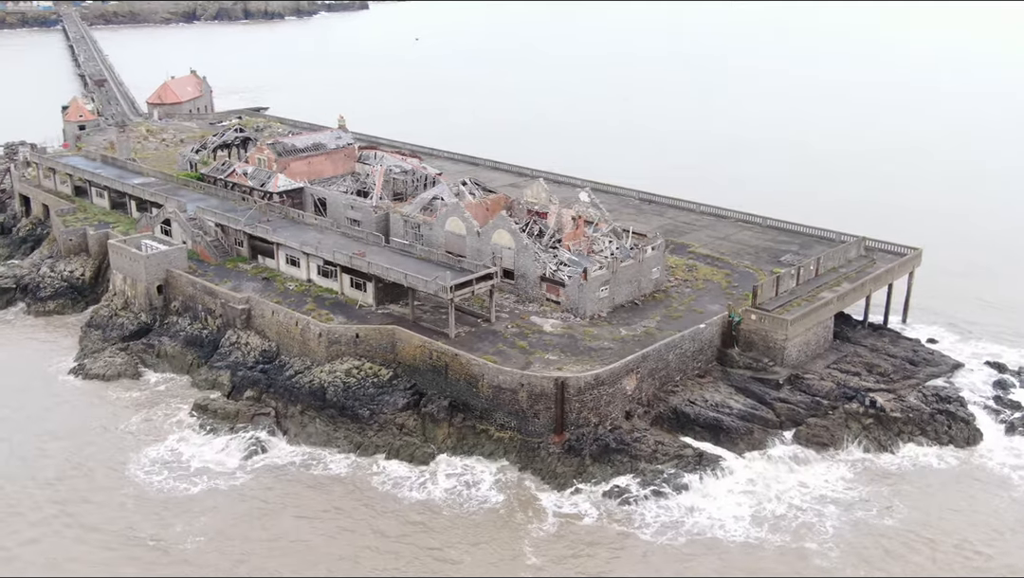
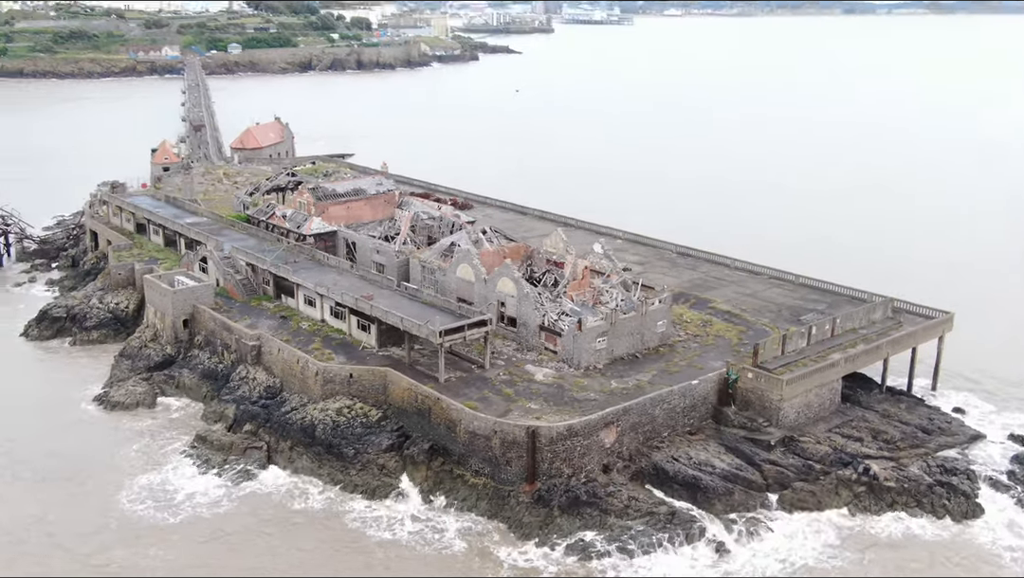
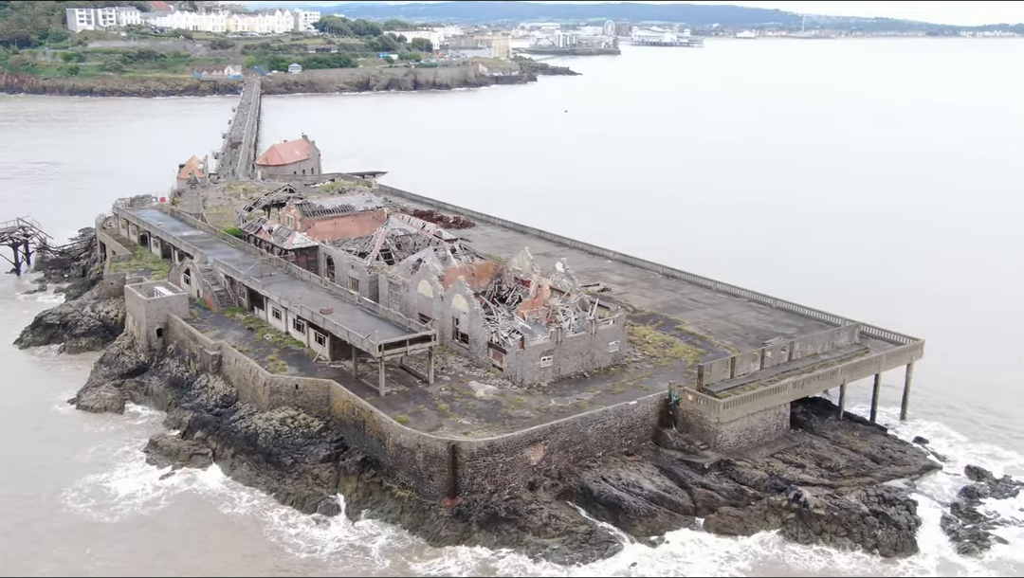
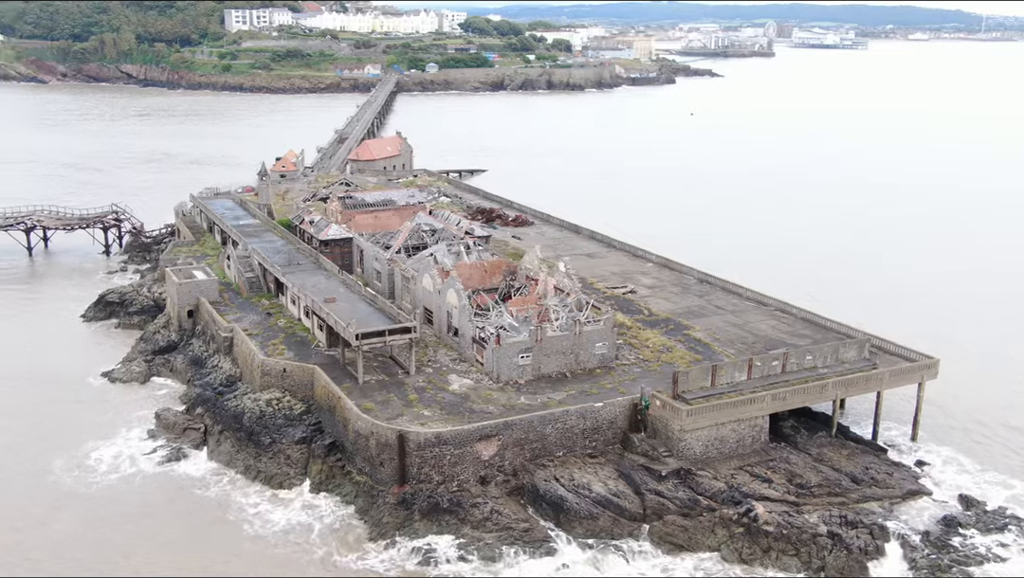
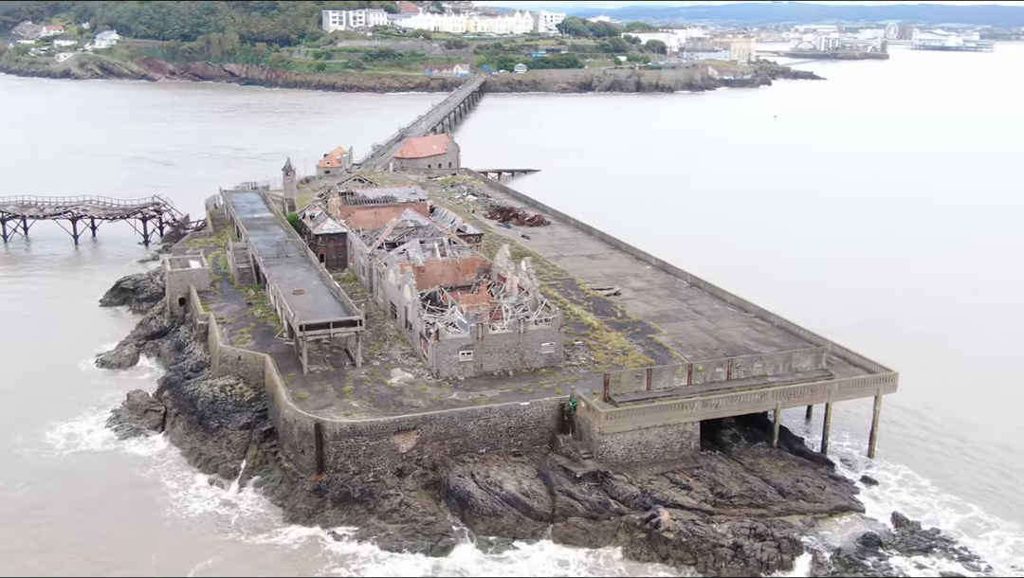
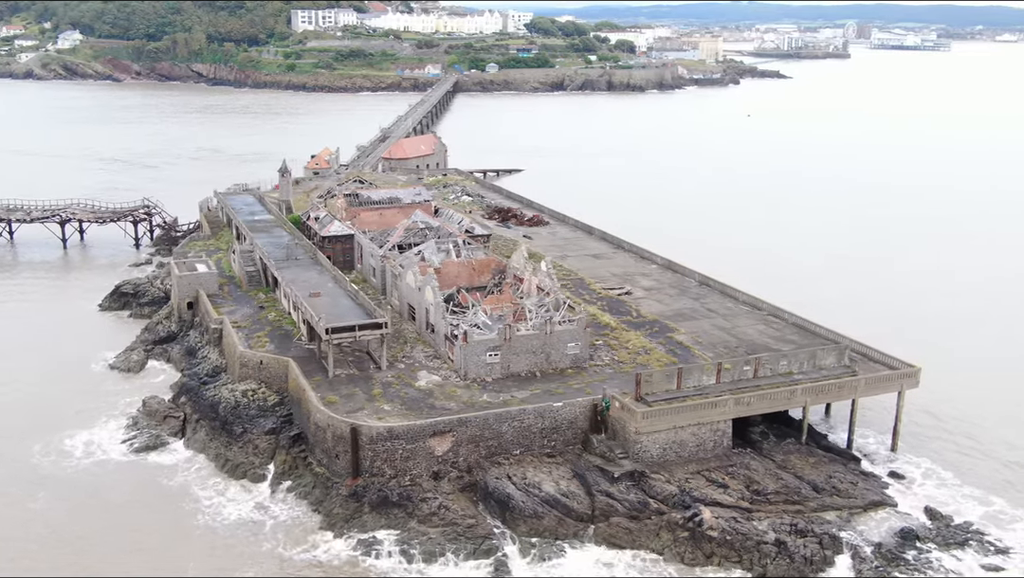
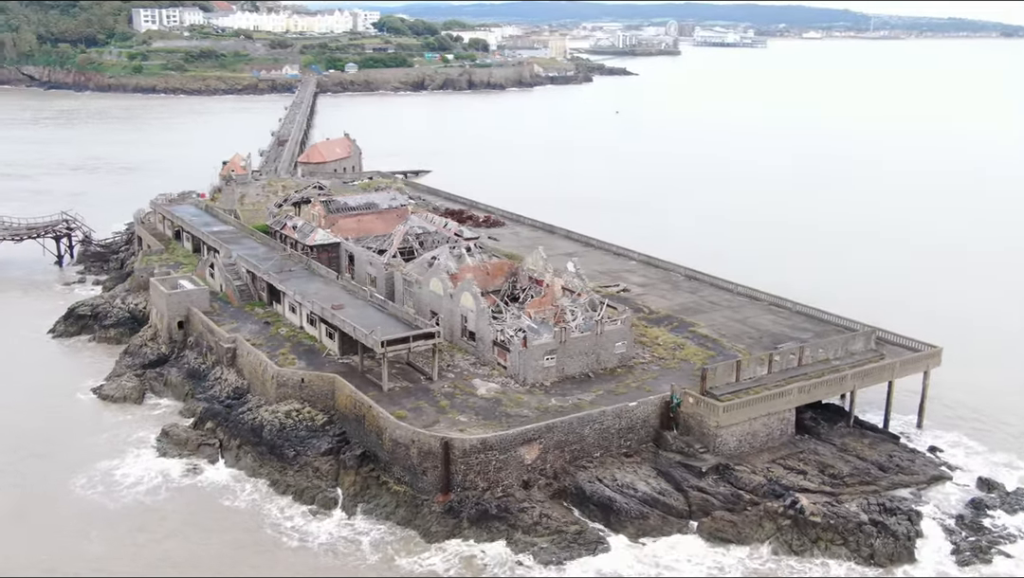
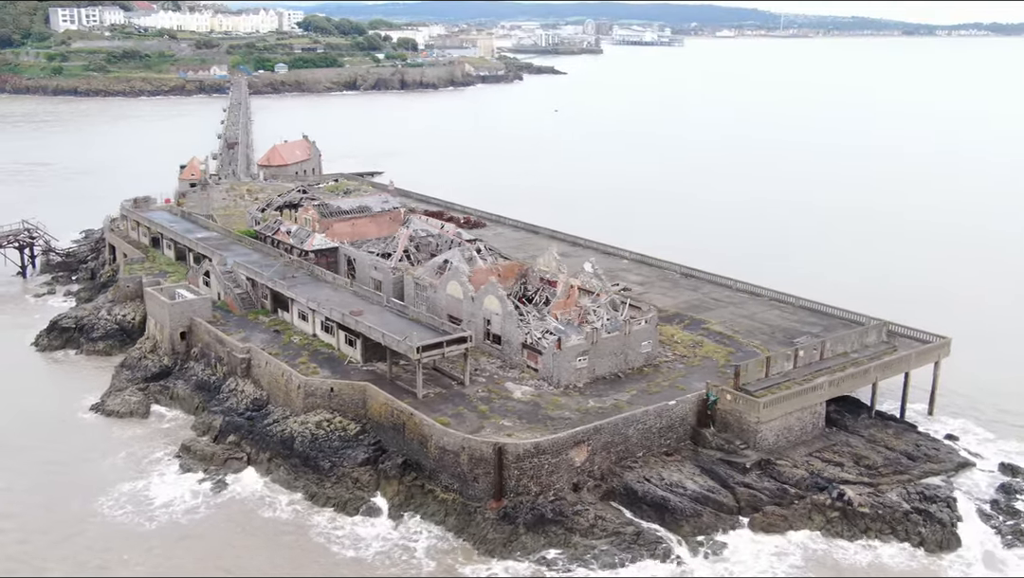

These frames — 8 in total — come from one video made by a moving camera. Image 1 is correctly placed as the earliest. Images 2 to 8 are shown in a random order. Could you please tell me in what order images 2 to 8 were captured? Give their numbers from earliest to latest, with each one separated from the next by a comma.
2, 8, 3, 7, 4, 6, 5
